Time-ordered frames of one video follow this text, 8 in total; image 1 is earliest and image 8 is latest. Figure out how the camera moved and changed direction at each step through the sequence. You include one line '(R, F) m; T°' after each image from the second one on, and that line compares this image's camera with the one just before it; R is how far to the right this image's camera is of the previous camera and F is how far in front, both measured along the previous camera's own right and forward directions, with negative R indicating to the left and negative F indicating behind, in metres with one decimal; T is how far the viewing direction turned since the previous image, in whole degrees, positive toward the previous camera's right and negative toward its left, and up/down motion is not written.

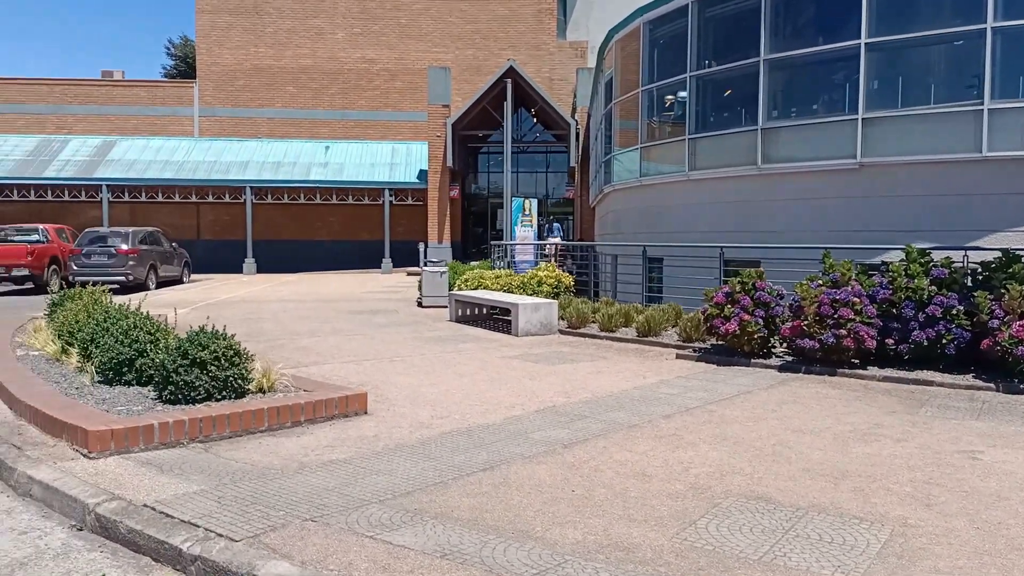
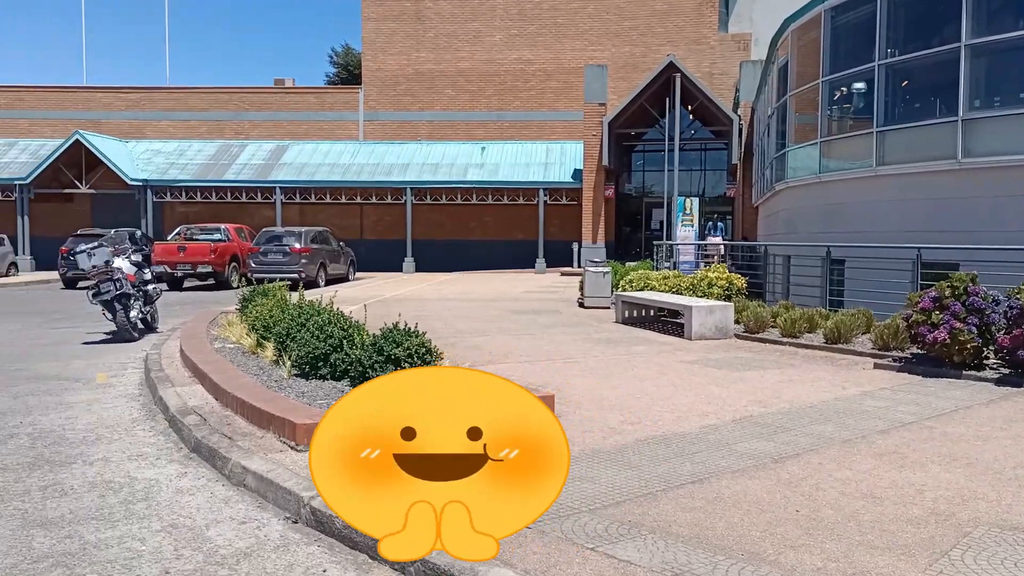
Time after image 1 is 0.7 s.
(-0.5, +0.3) m; -9°
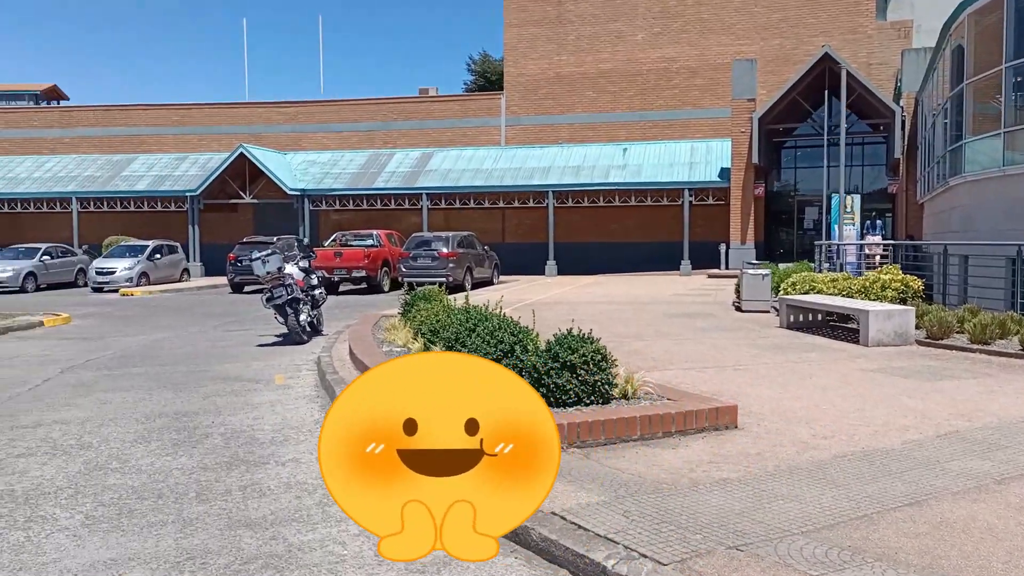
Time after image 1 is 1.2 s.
(-0.4, +0.1) m; -9°
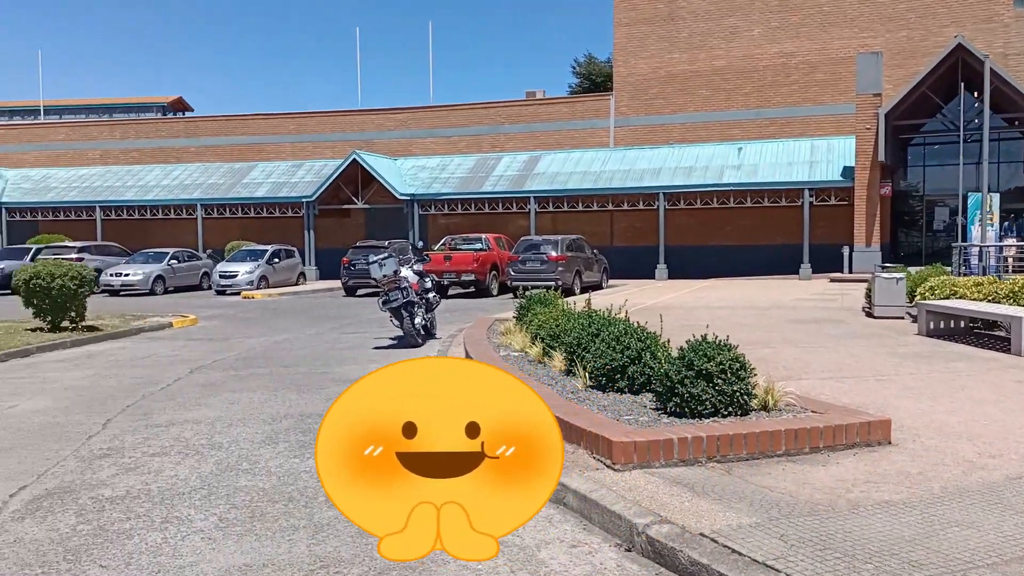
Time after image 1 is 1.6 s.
(-0.2, +0.3) m; -7°
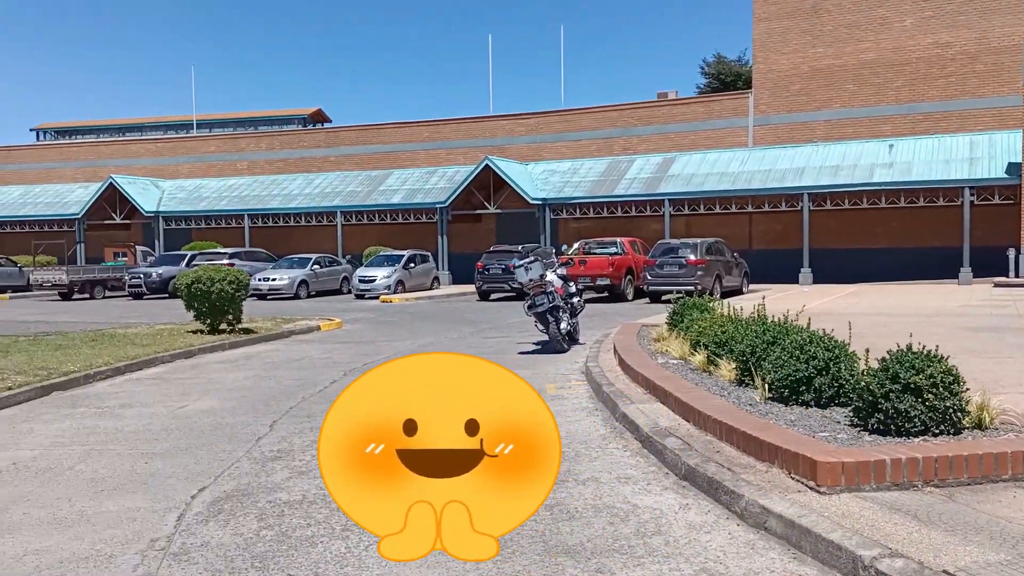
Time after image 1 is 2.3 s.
(-0.4, +0.3) m; -8°
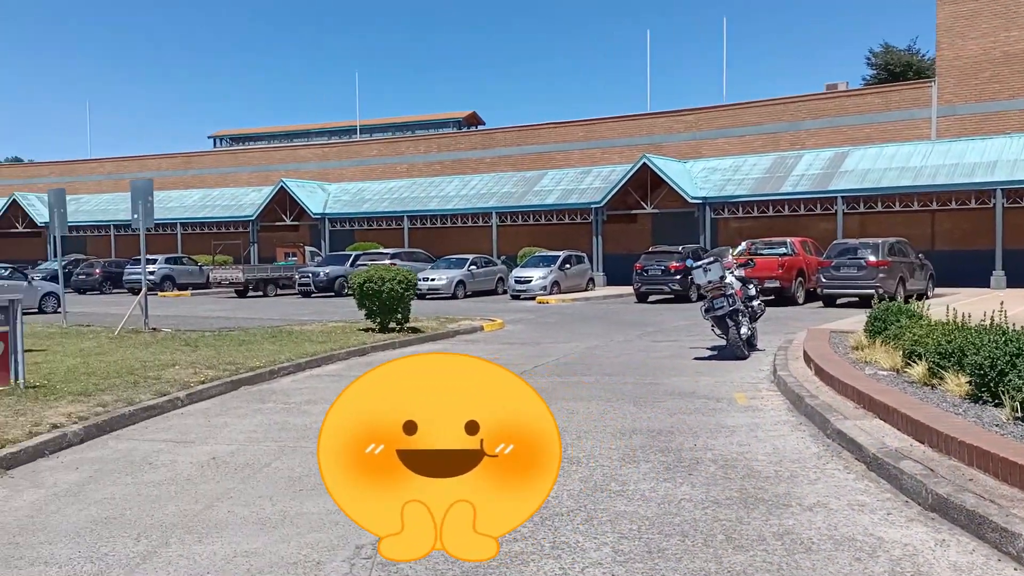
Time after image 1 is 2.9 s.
(-0.5, +0.4) m; -10°
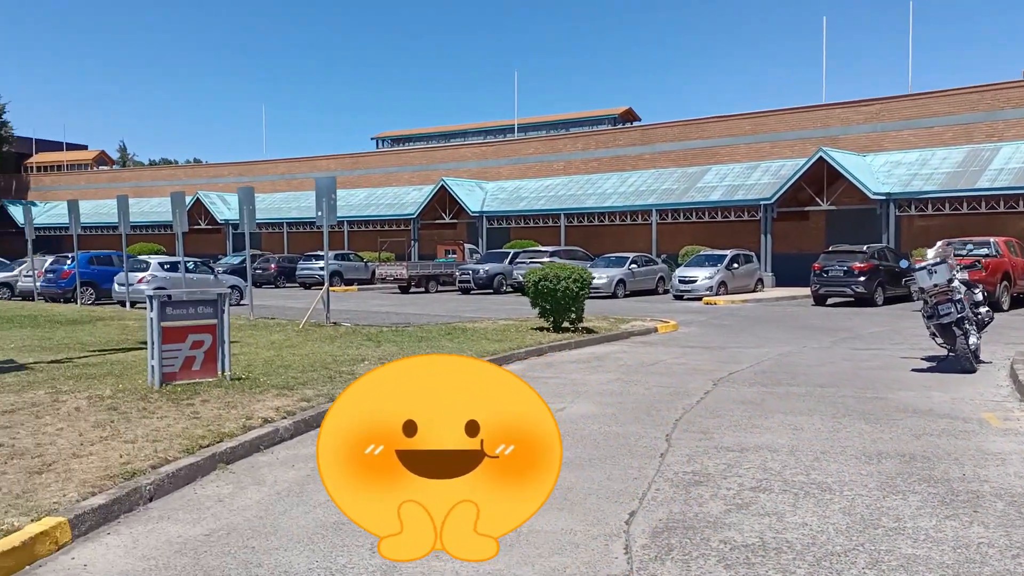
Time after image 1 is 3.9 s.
(-0.7, +0.5) m; -9°
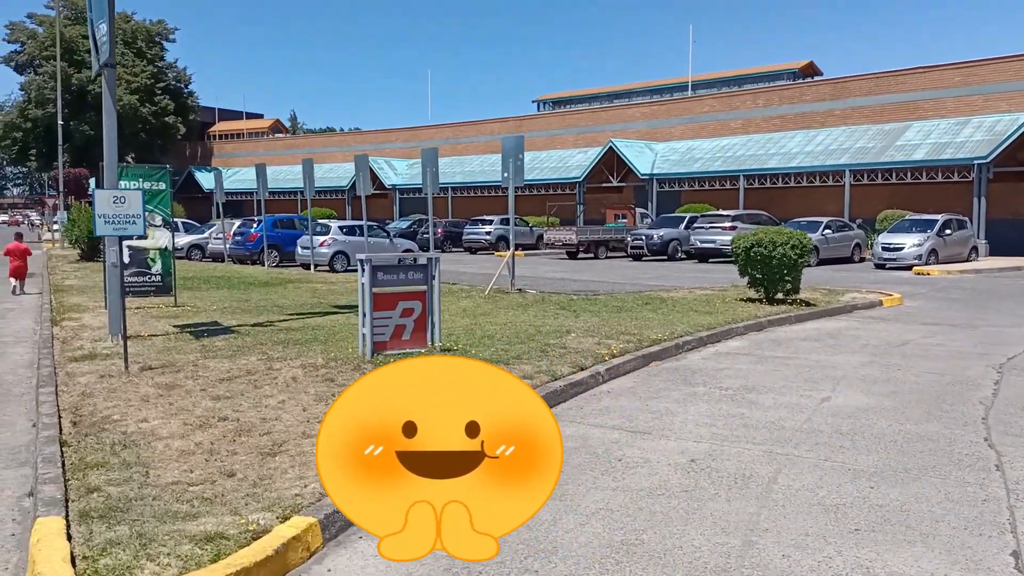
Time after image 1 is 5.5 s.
(-0.9, +1.0) m; -10°
